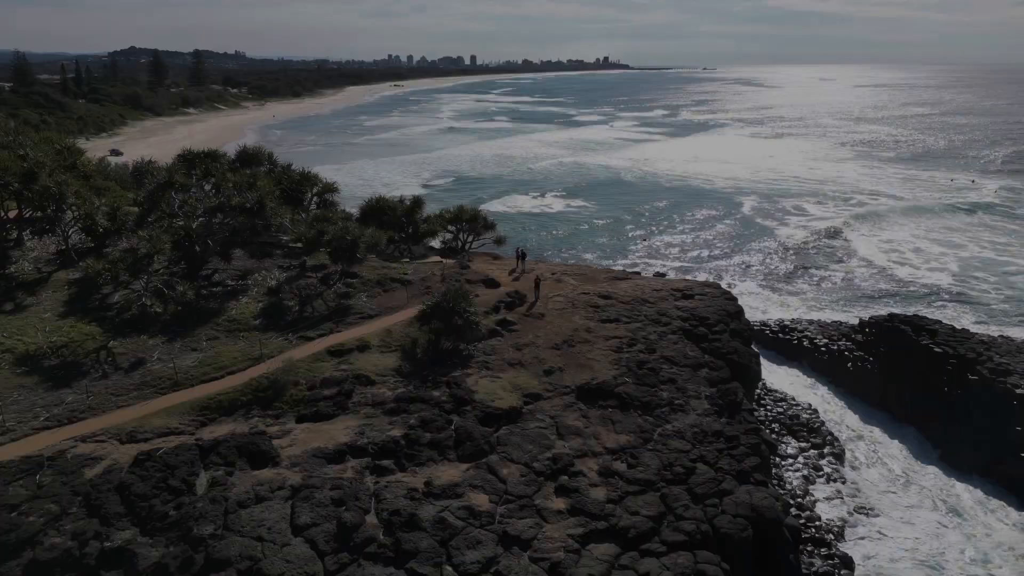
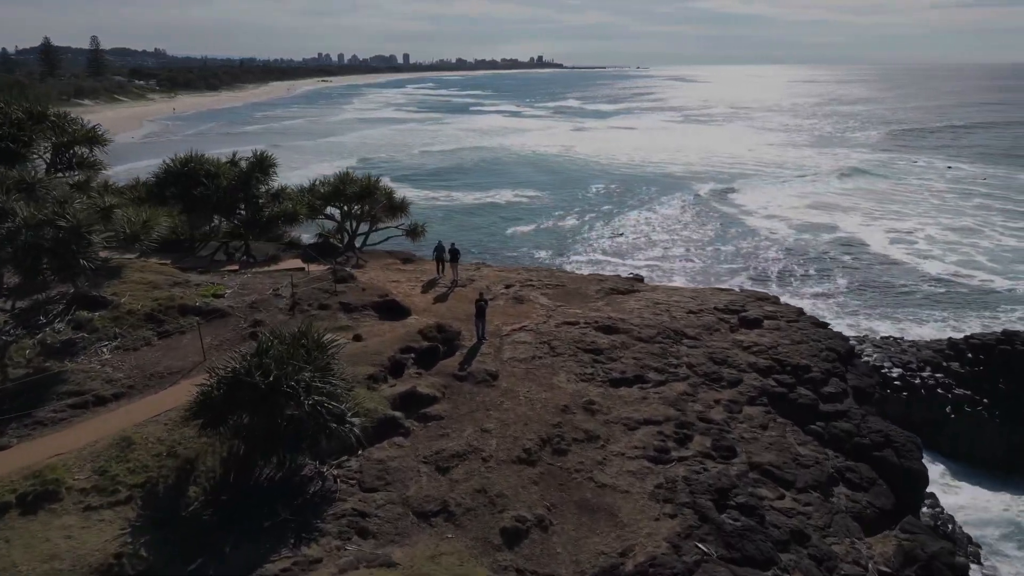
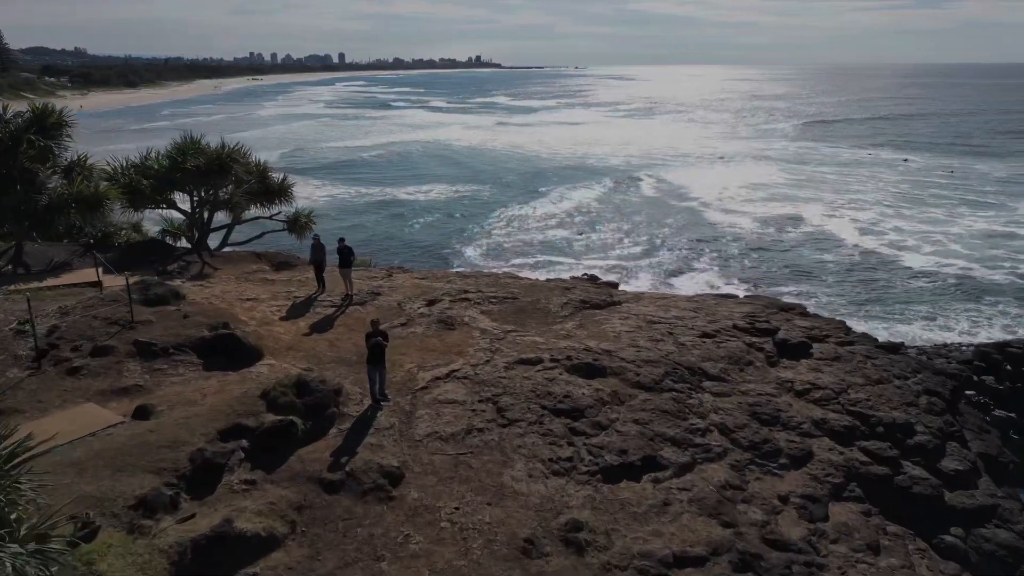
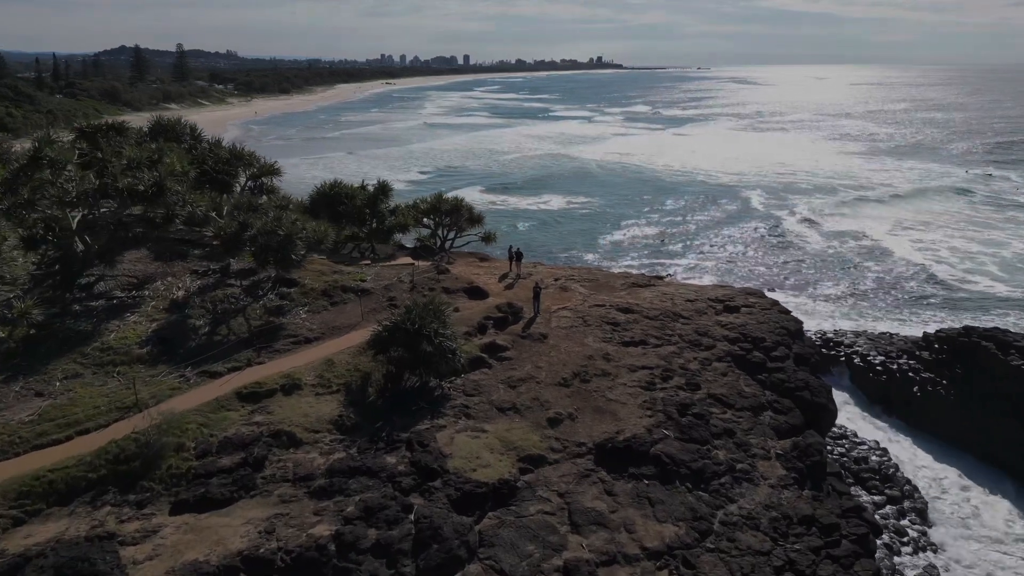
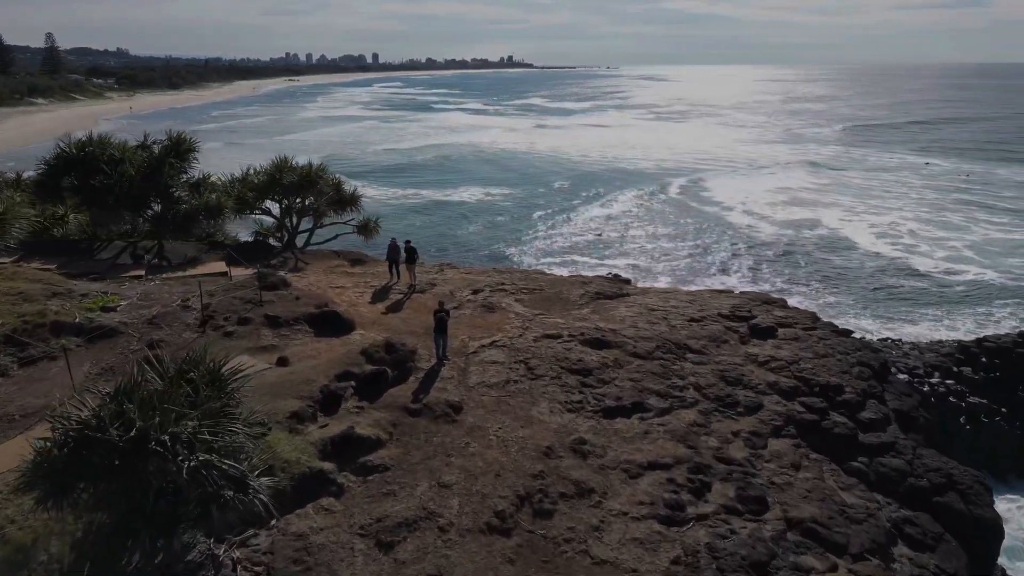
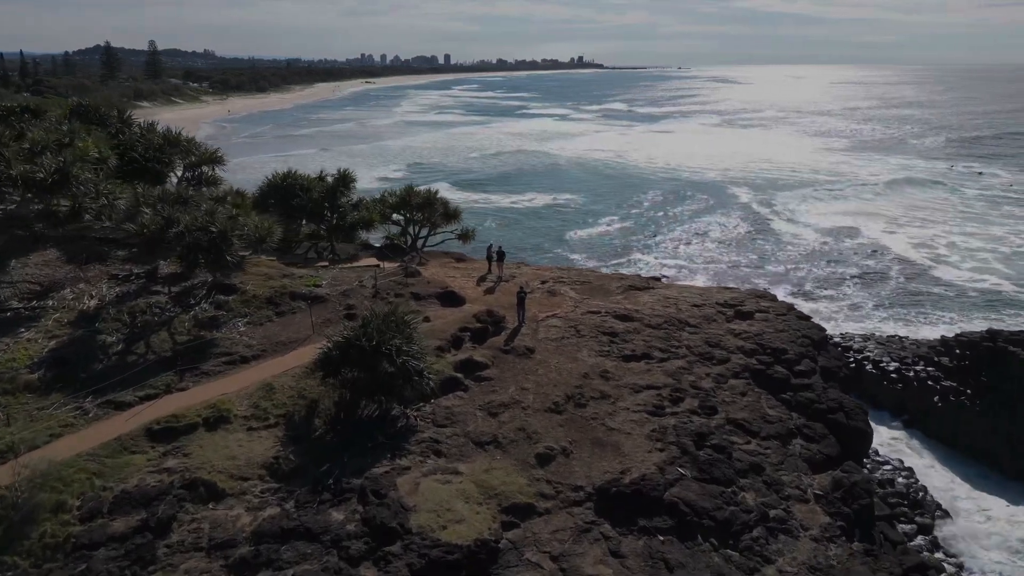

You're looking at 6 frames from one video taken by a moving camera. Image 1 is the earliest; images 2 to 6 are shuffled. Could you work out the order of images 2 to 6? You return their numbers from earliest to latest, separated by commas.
4, 6, 2, 5, 3
